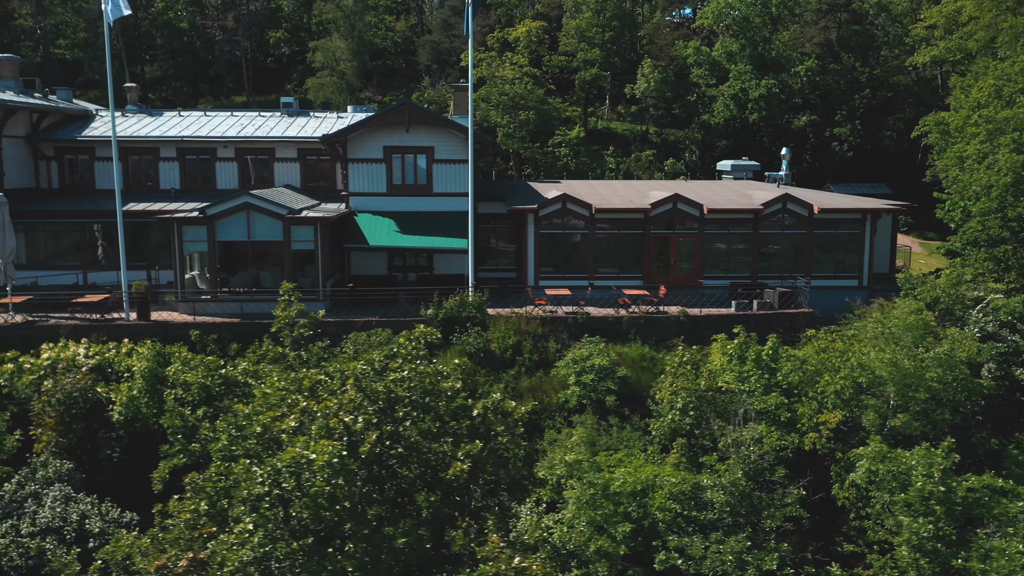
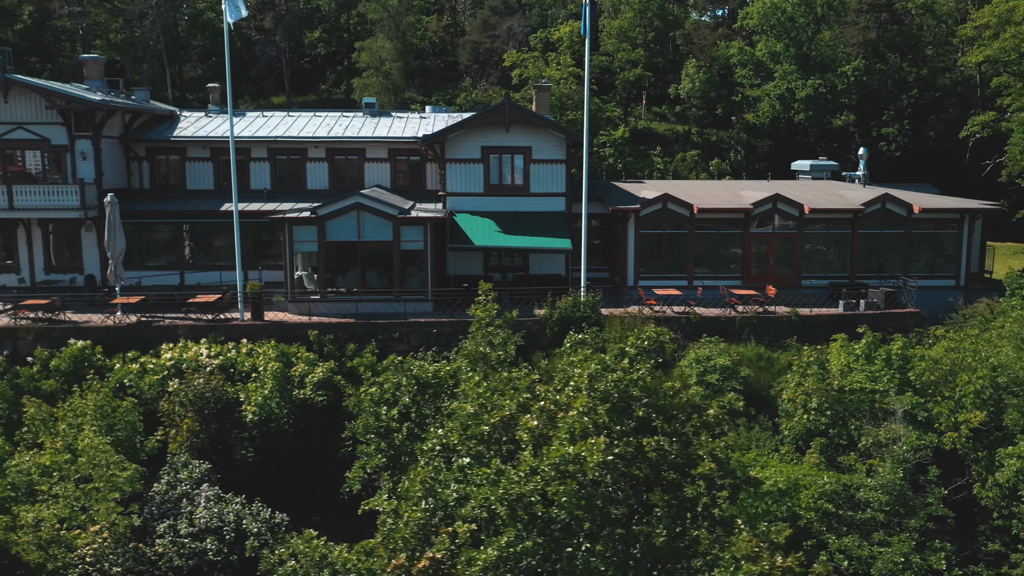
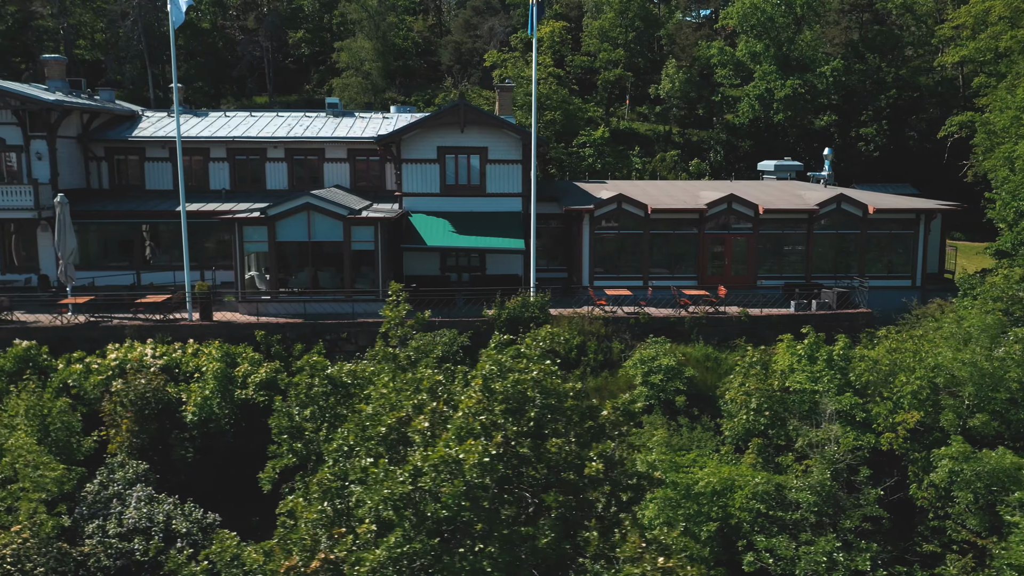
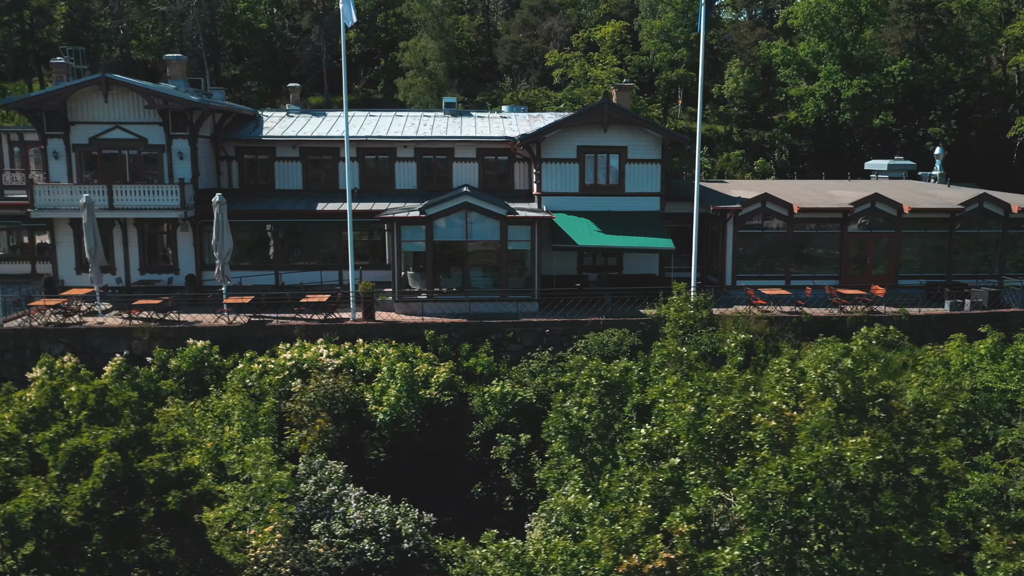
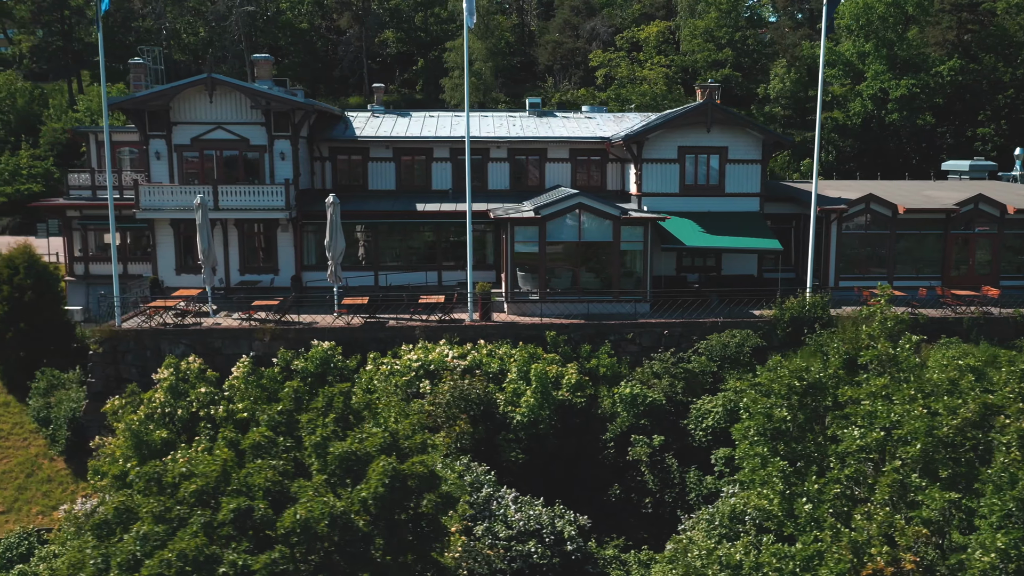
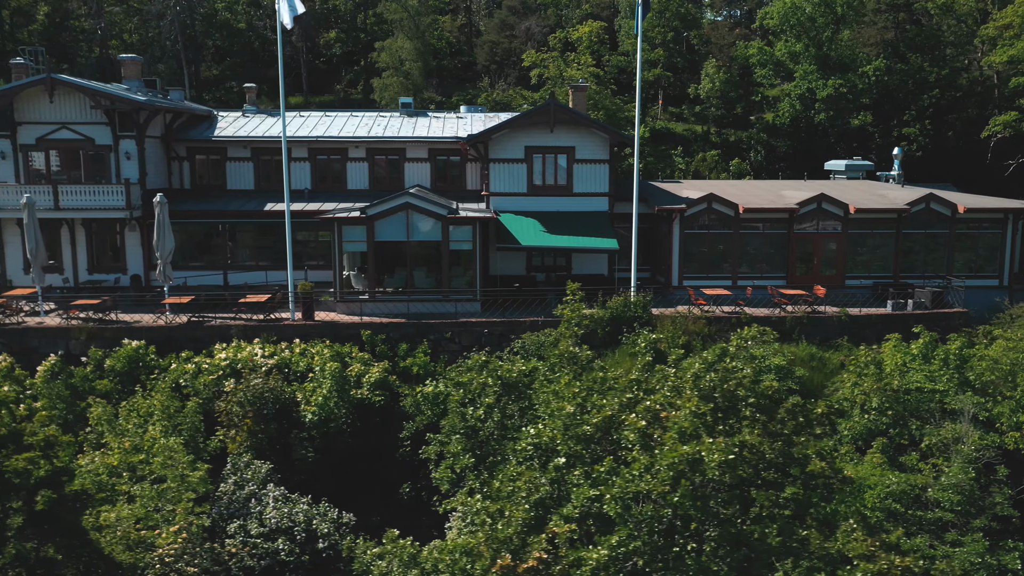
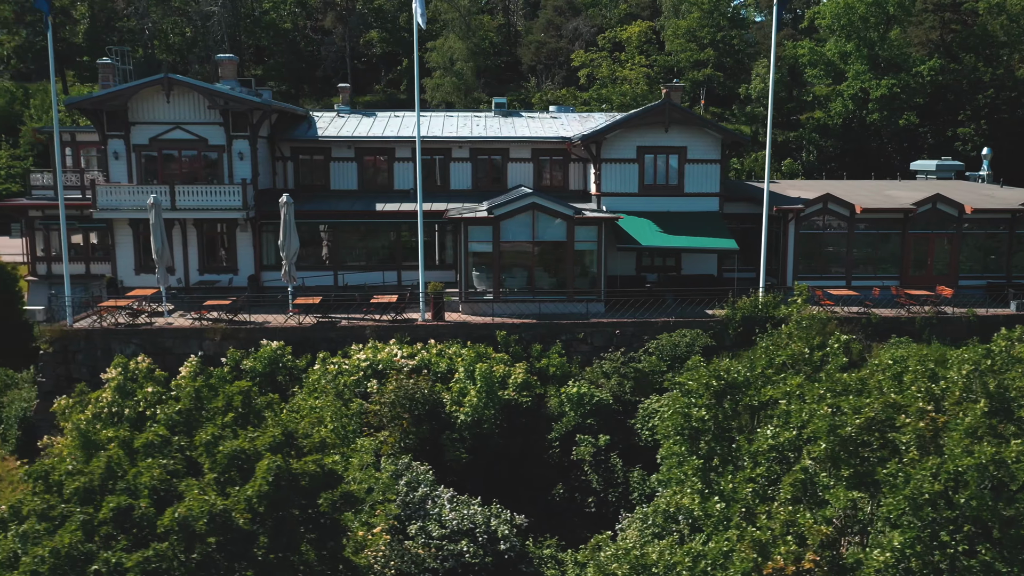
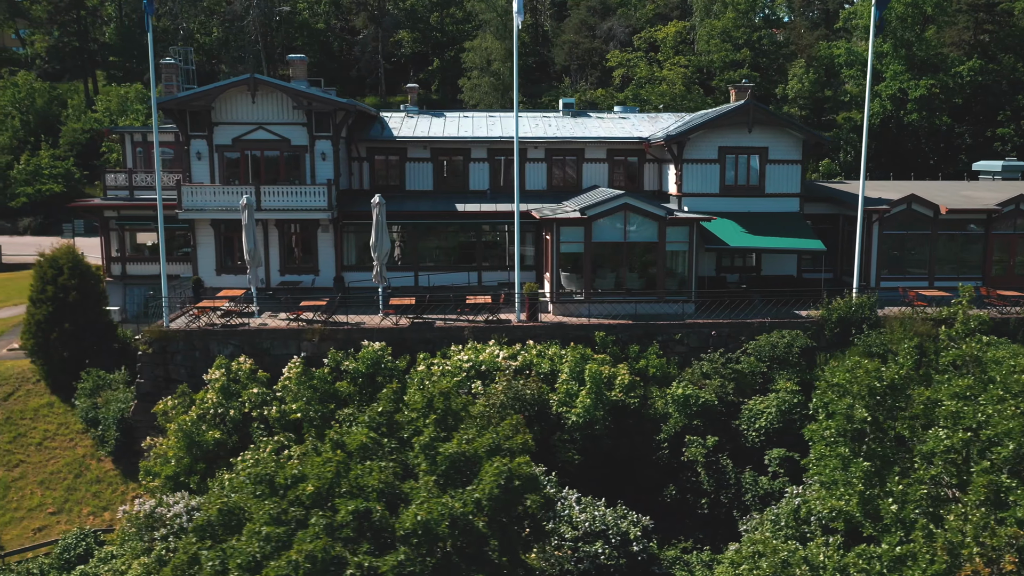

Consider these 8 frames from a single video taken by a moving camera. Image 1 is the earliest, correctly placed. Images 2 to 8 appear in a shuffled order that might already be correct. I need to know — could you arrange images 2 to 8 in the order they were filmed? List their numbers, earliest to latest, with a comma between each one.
3, 2, 6, 4, 7, 5, 8
